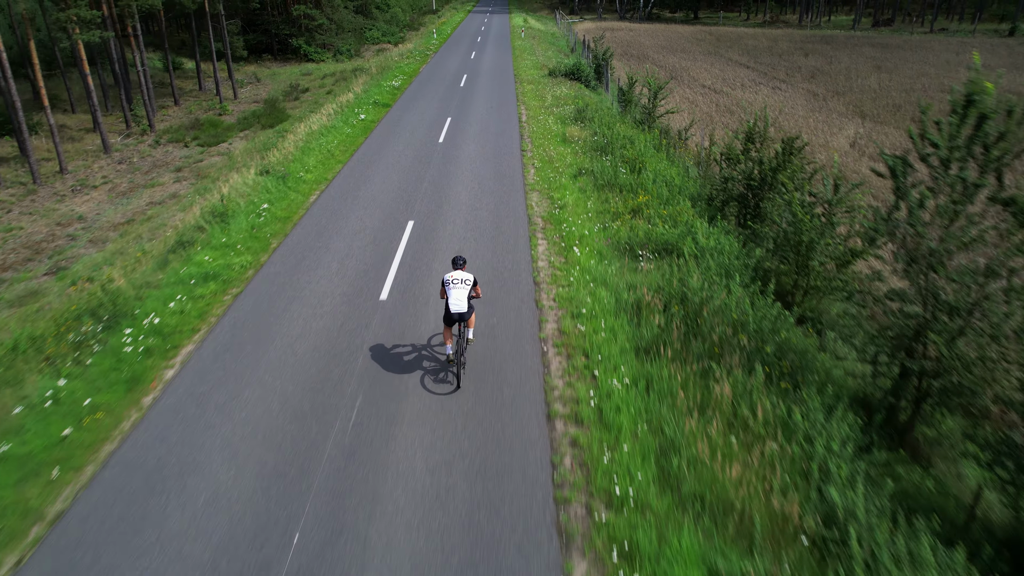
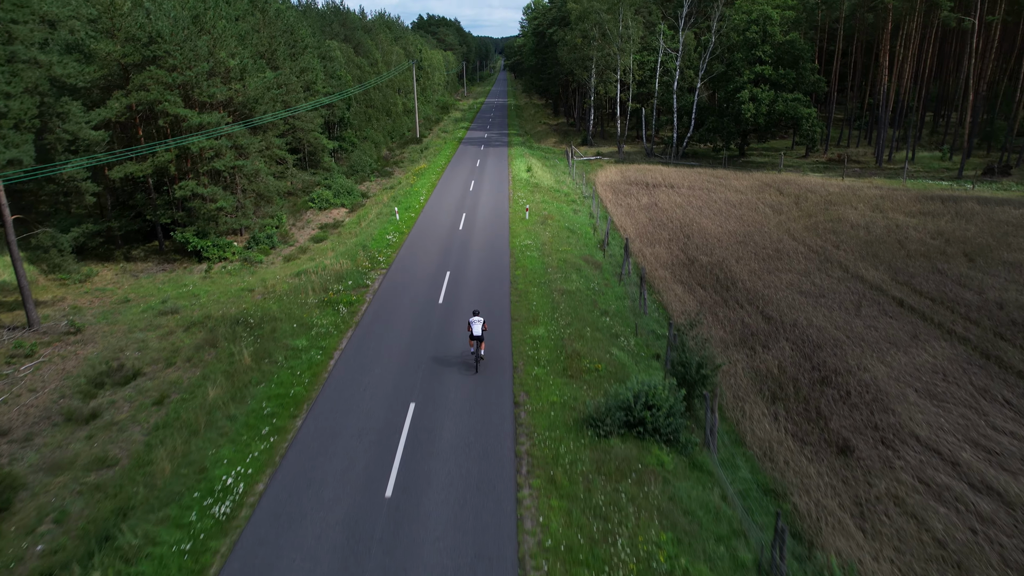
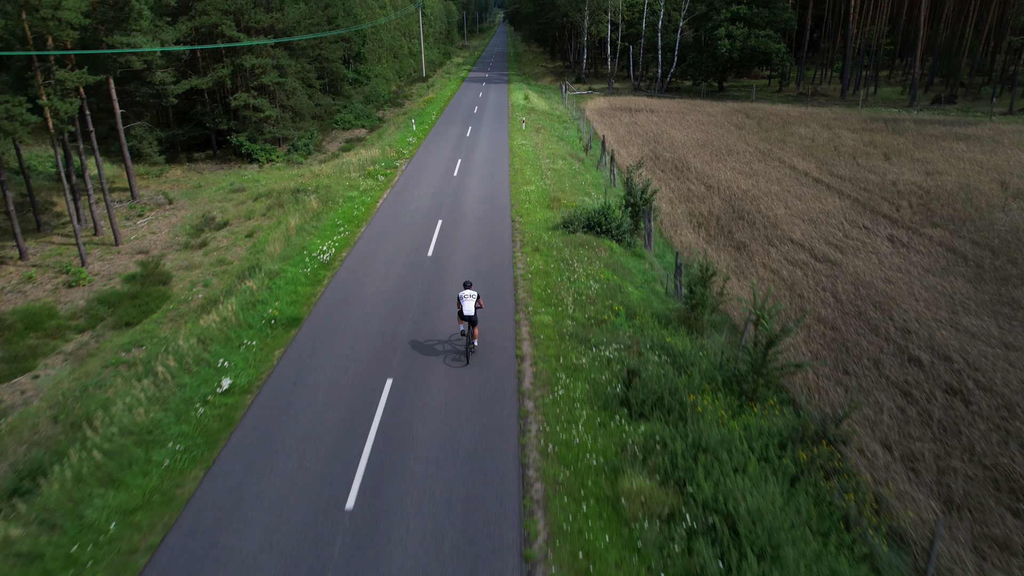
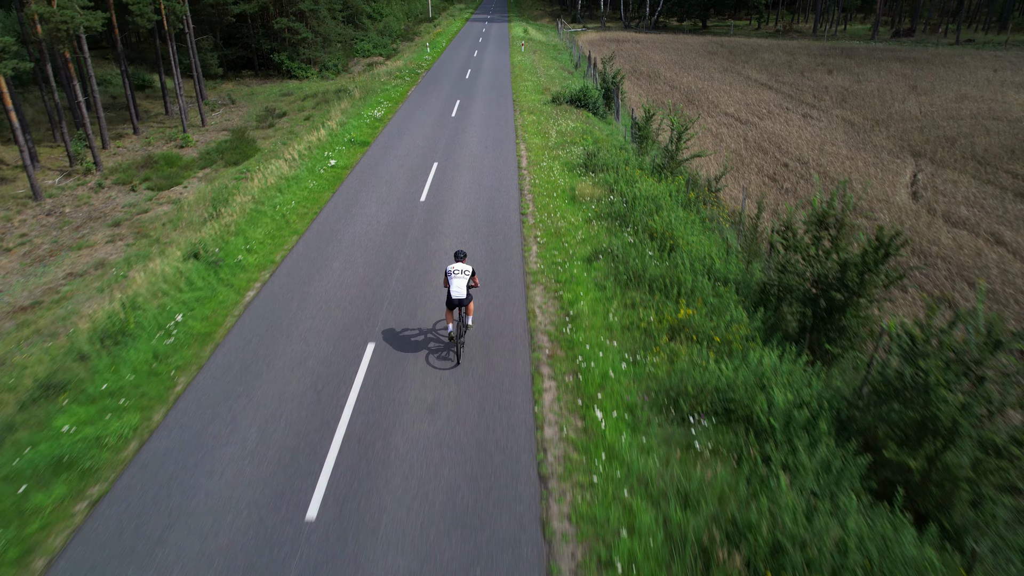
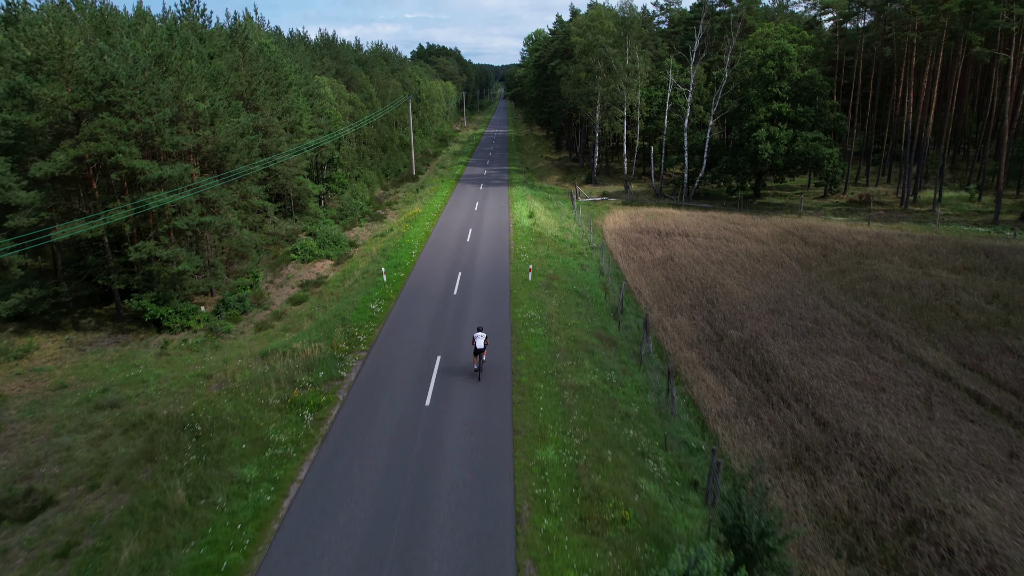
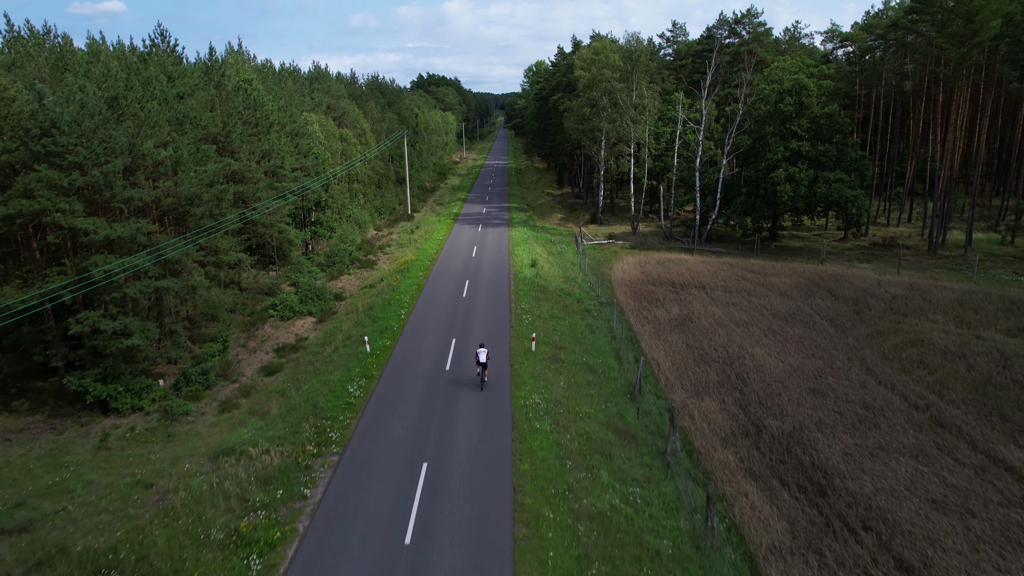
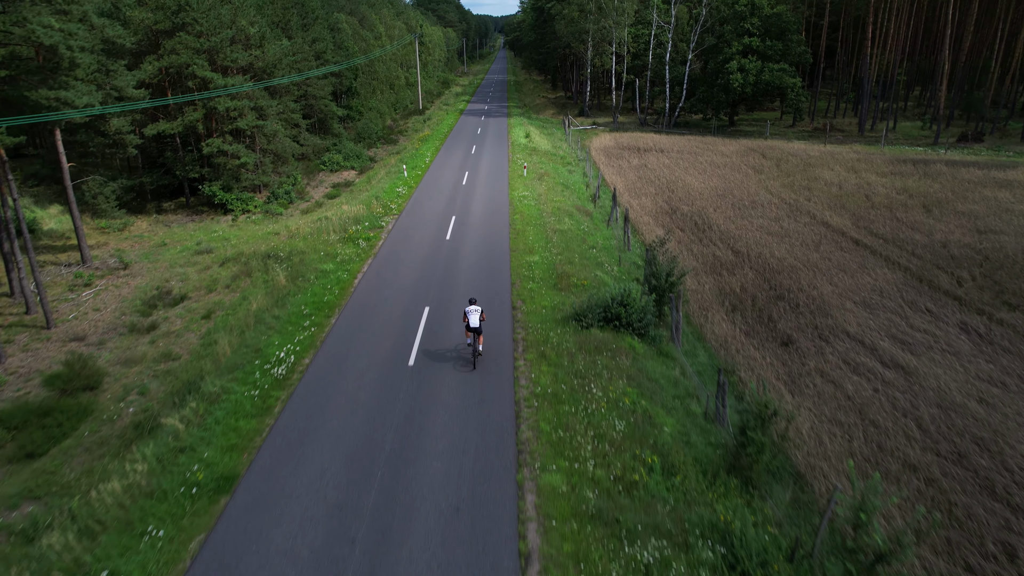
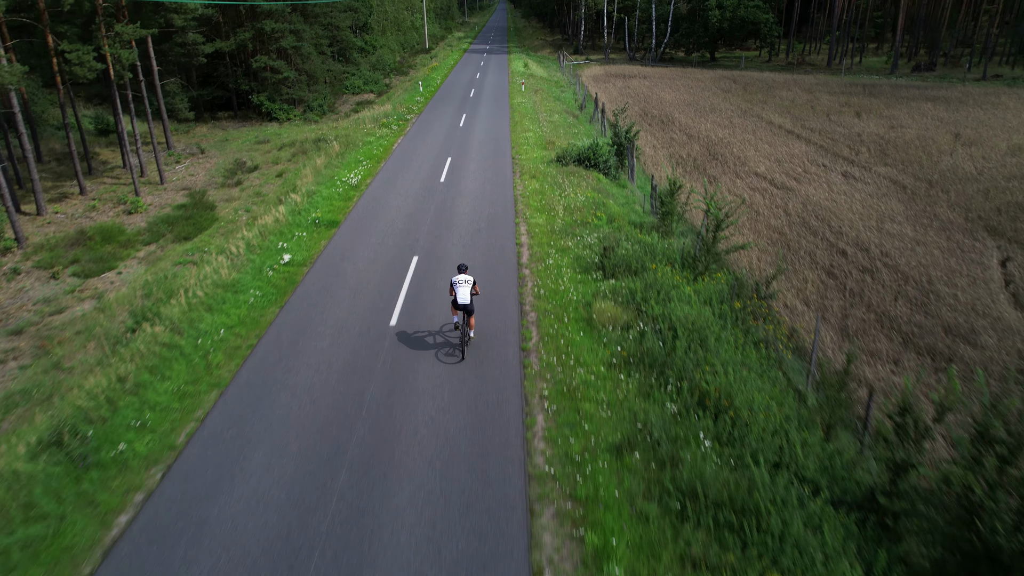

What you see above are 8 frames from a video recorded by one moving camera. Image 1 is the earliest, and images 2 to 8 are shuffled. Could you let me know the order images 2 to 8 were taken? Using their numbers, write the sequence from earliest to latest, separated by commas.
4, 8, 3, 7, 2, 5, 6
